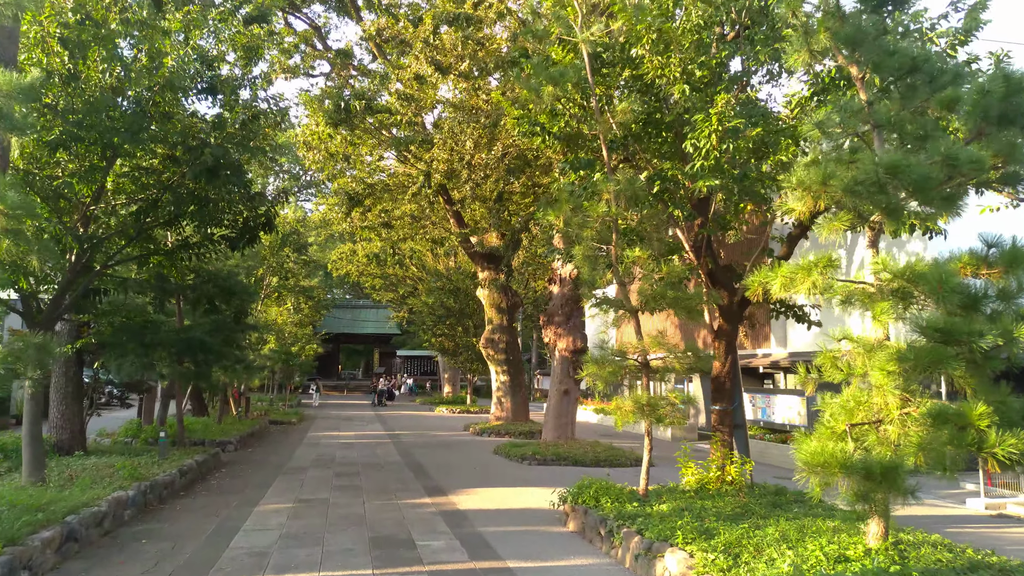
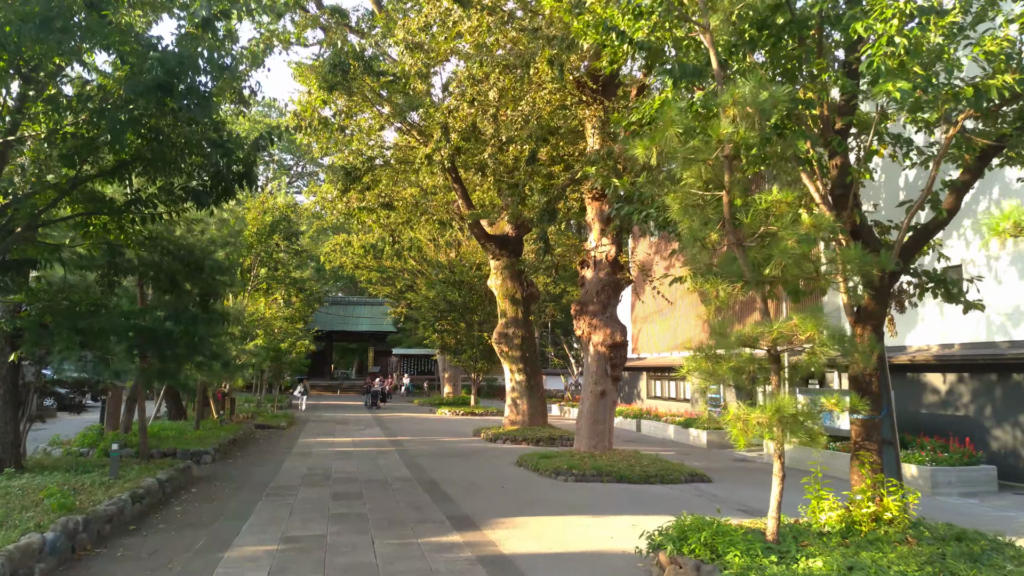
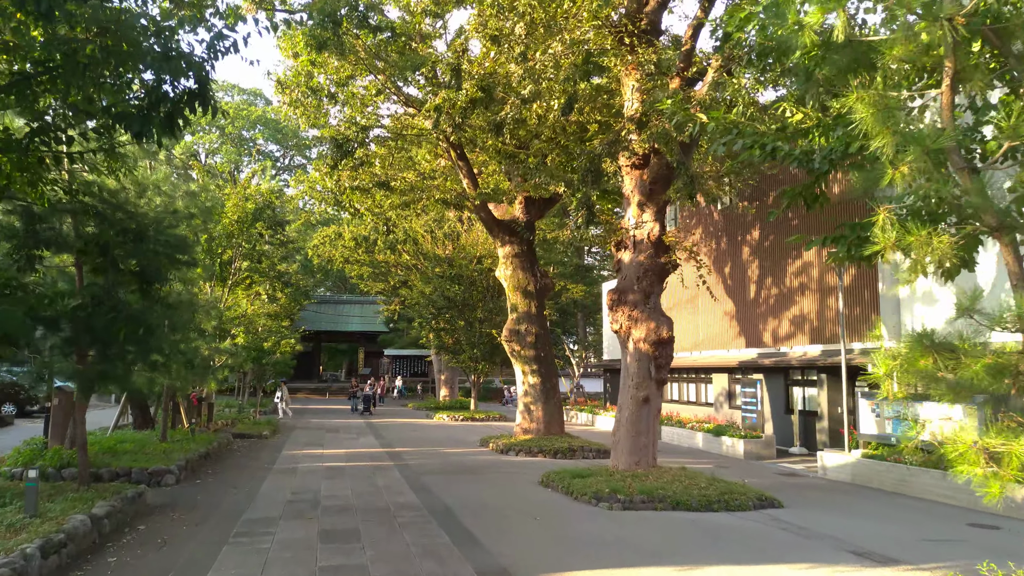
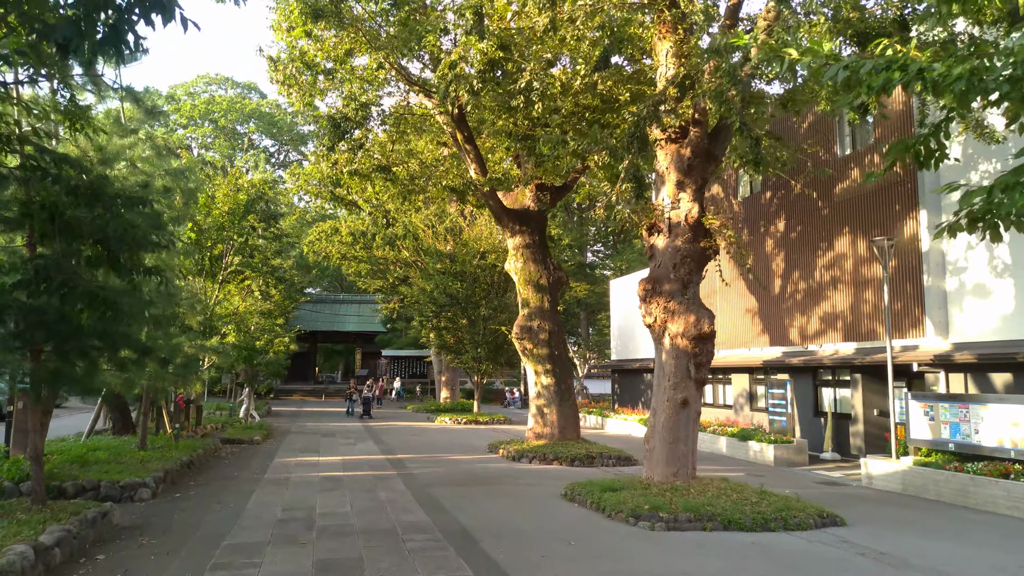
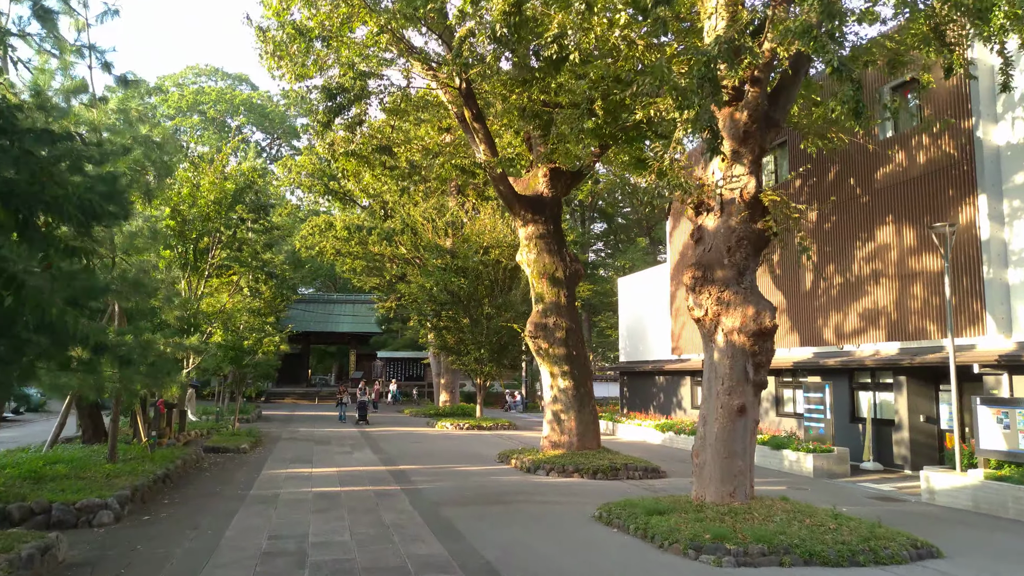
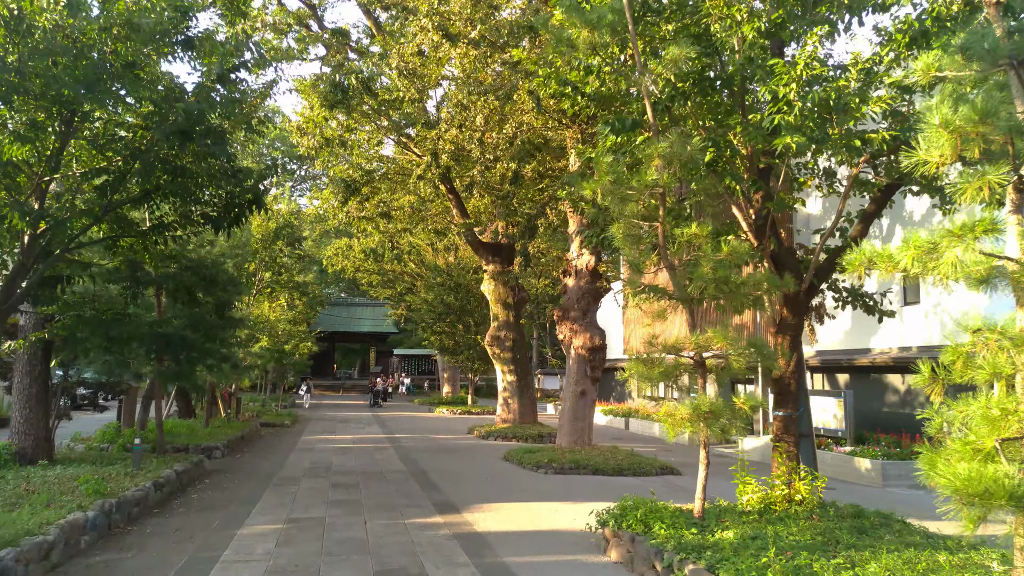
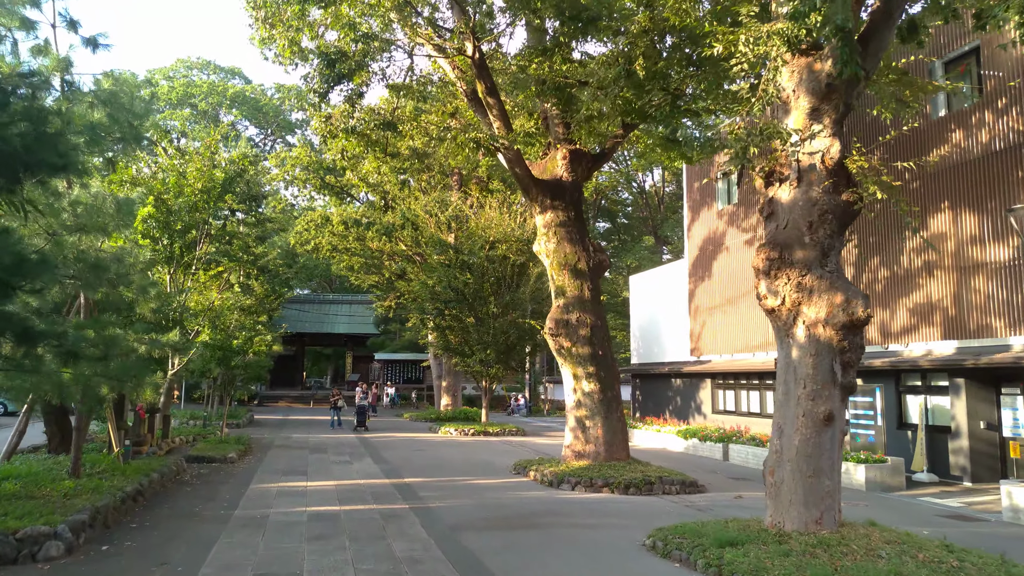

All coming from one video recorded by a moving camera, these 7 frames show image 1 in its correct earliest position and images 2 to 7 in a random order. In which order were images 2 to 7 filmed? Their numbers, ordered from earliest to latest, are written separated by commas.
6, 2, 3, 4, 5, 7
